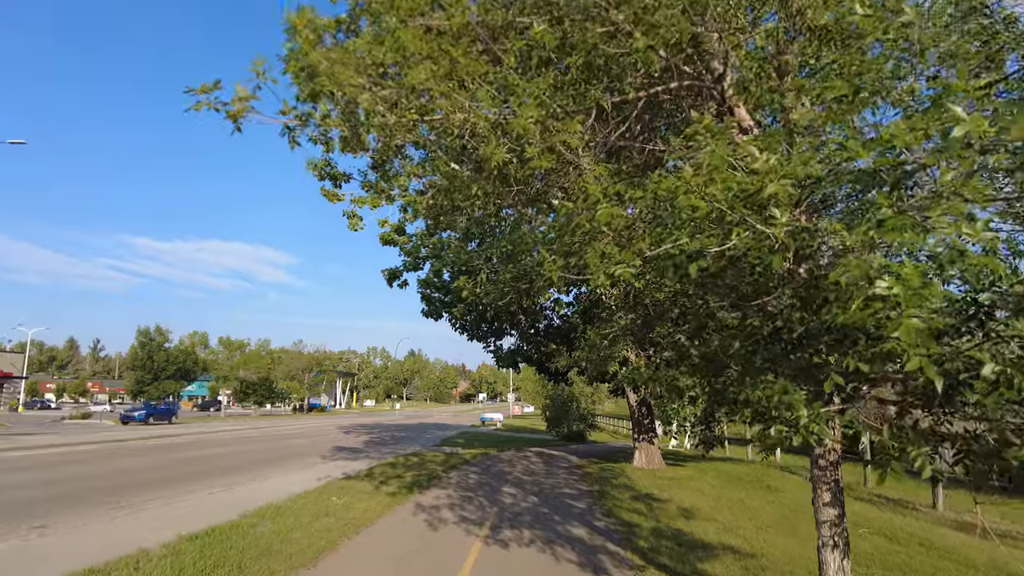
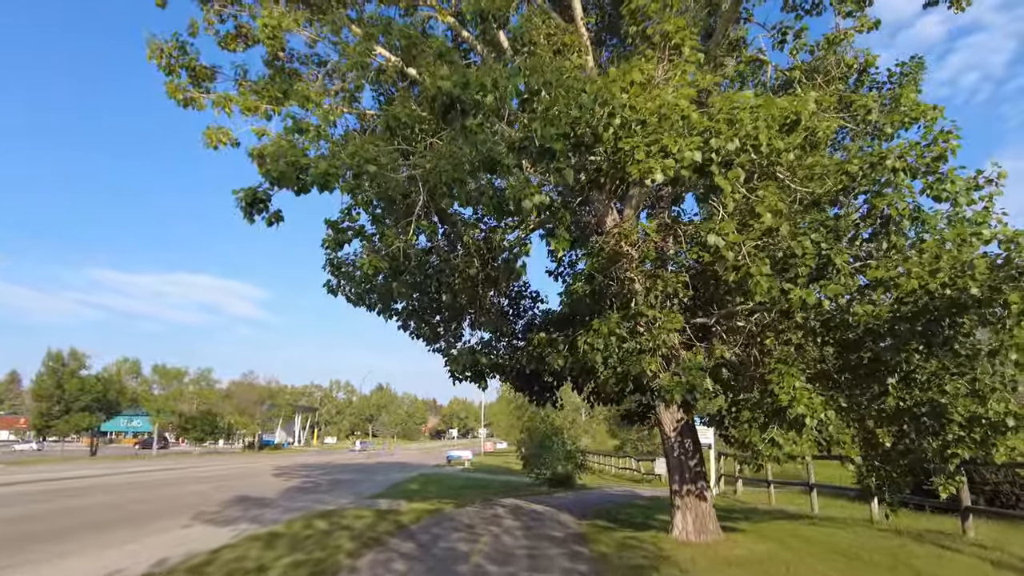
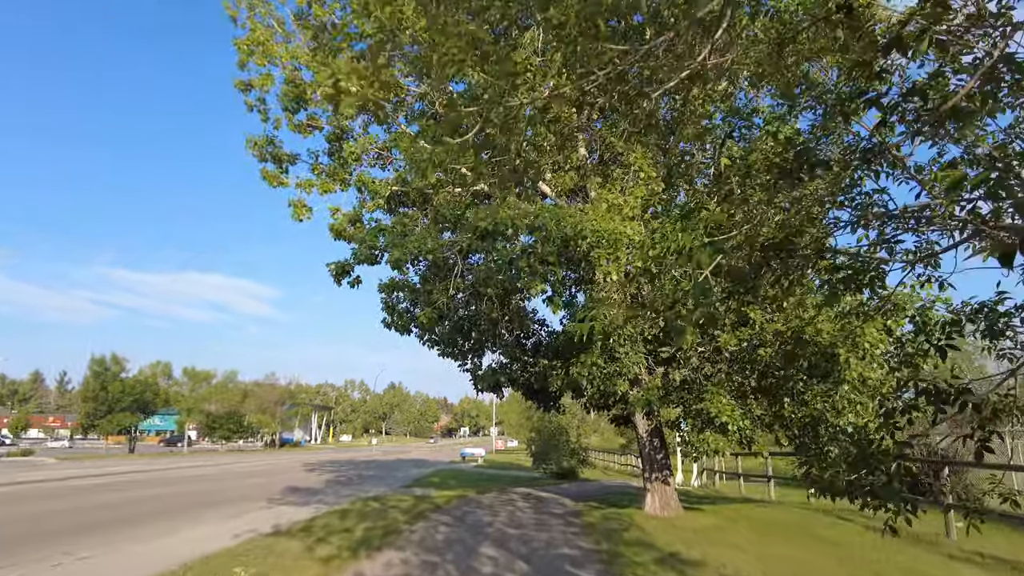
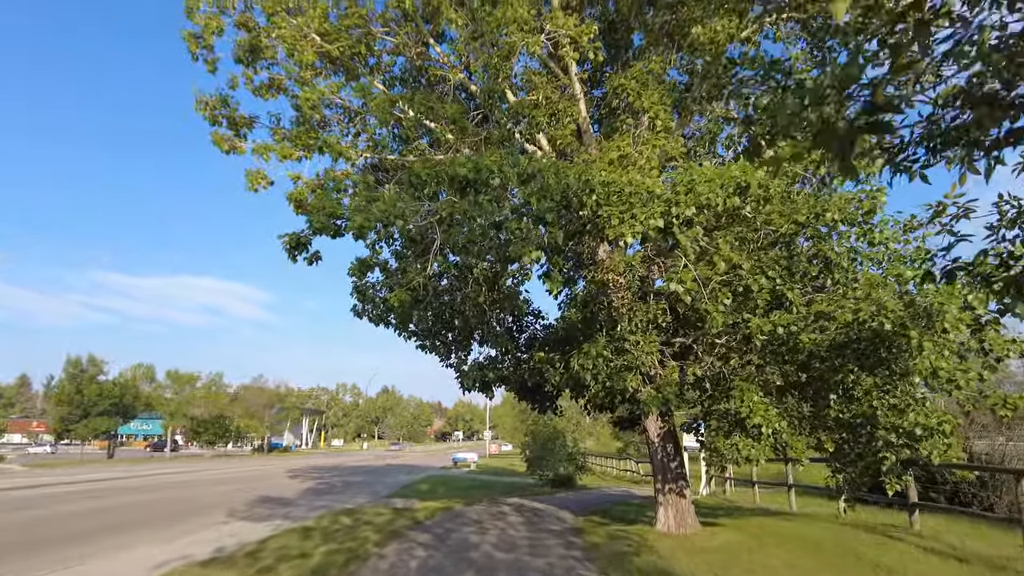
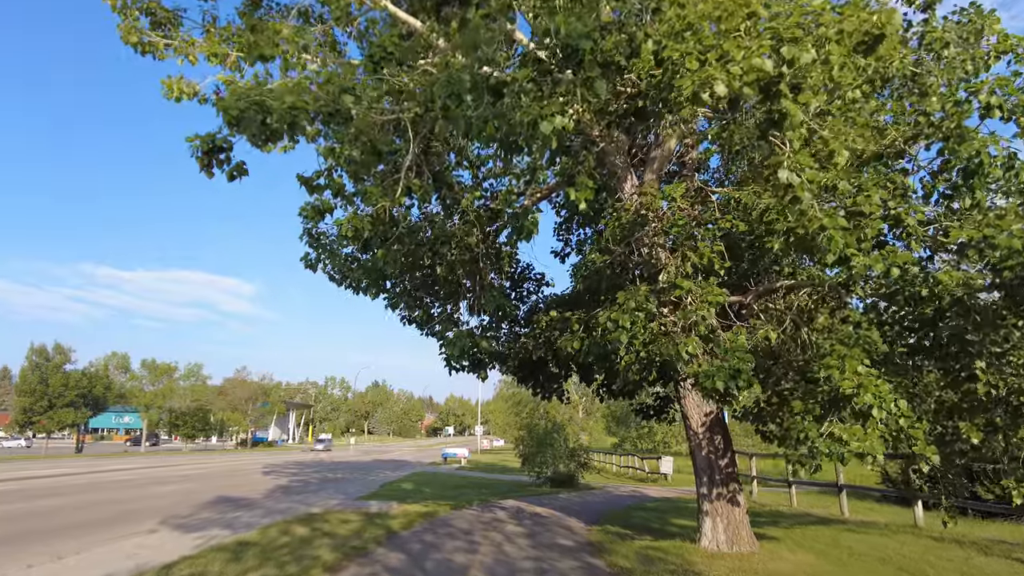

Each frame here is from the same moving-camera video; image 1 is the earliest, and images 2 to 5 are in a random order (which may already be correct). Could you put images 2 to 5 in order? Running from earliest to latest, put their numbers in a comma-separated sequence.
3, 4, 2, 5
